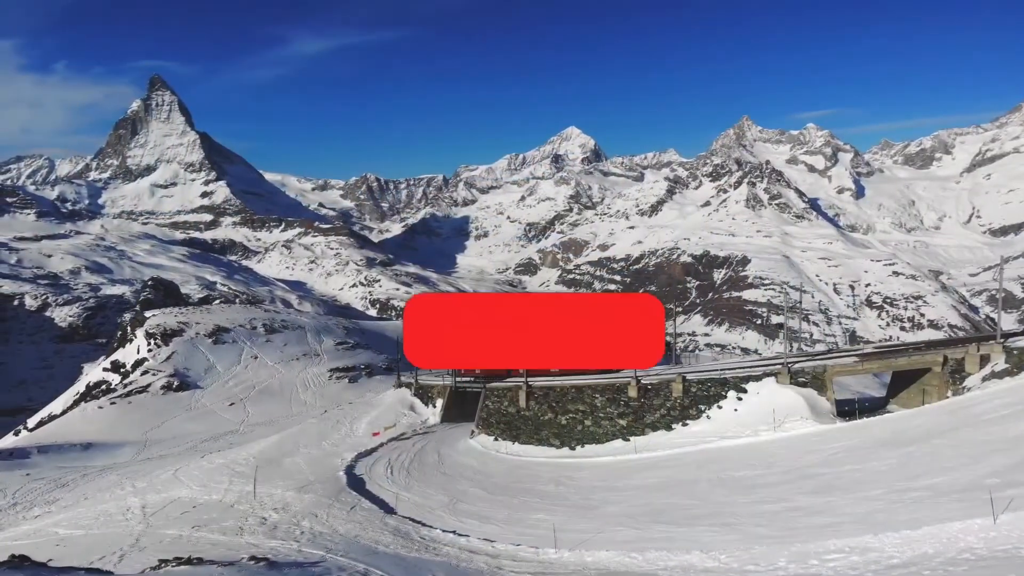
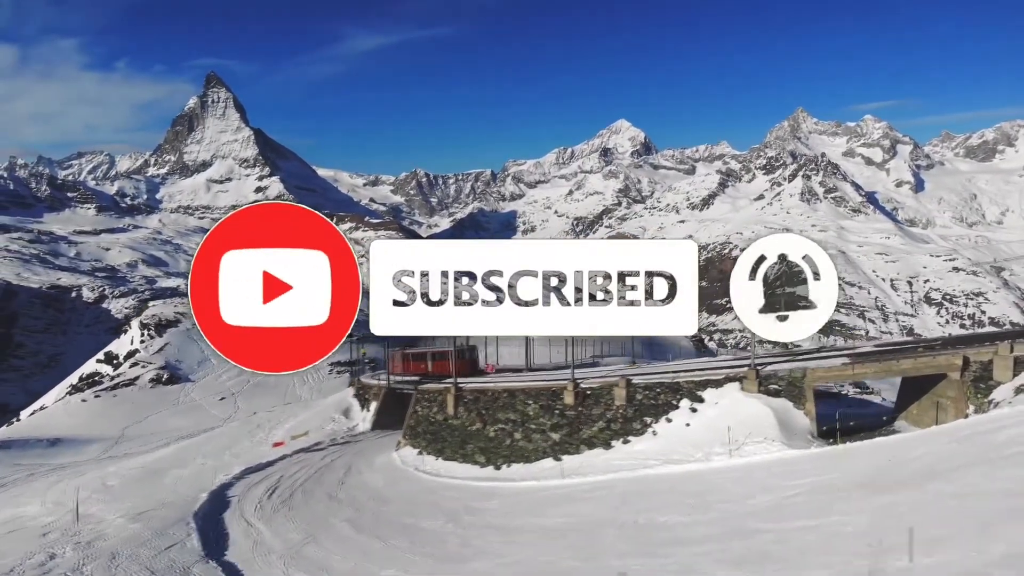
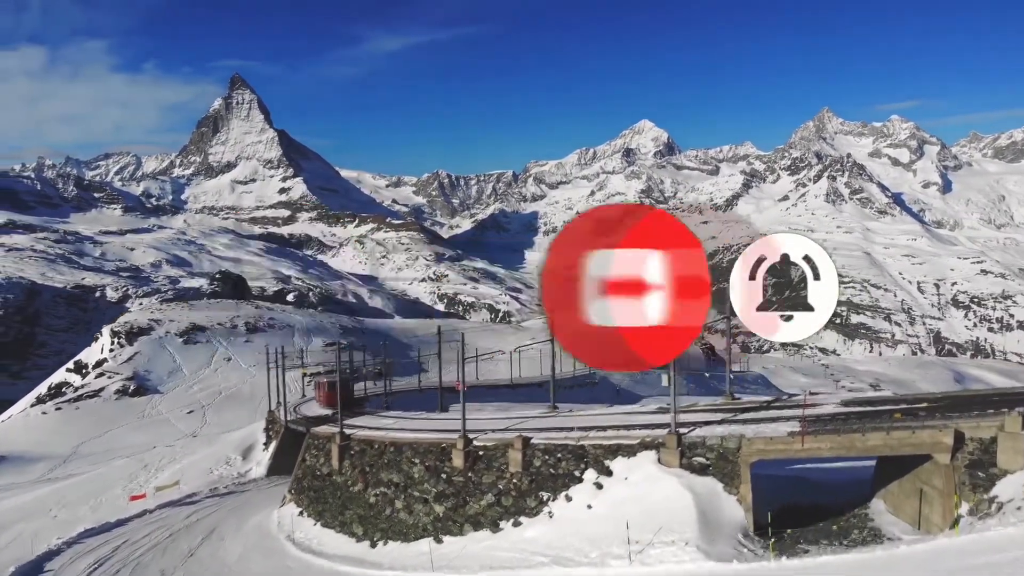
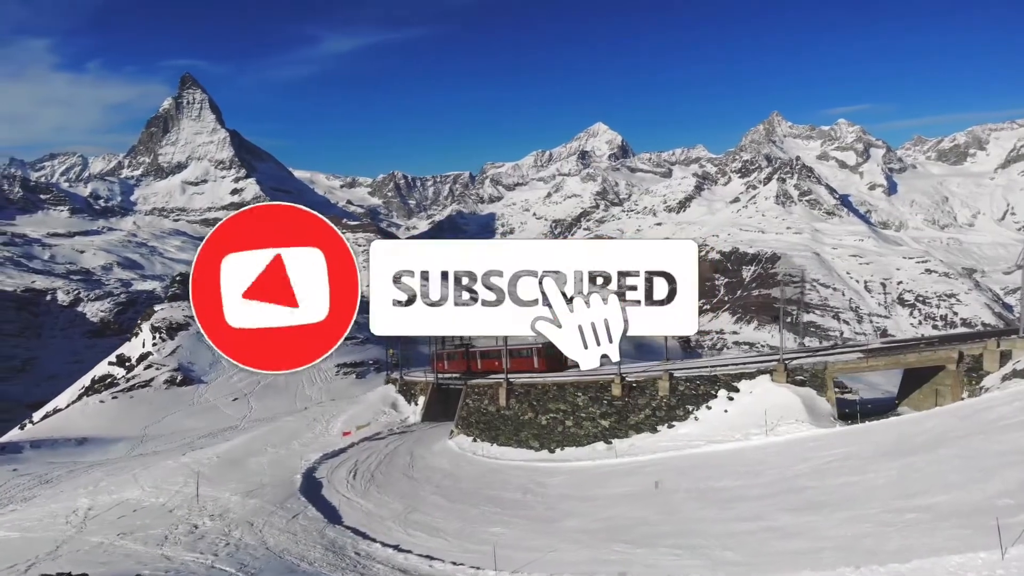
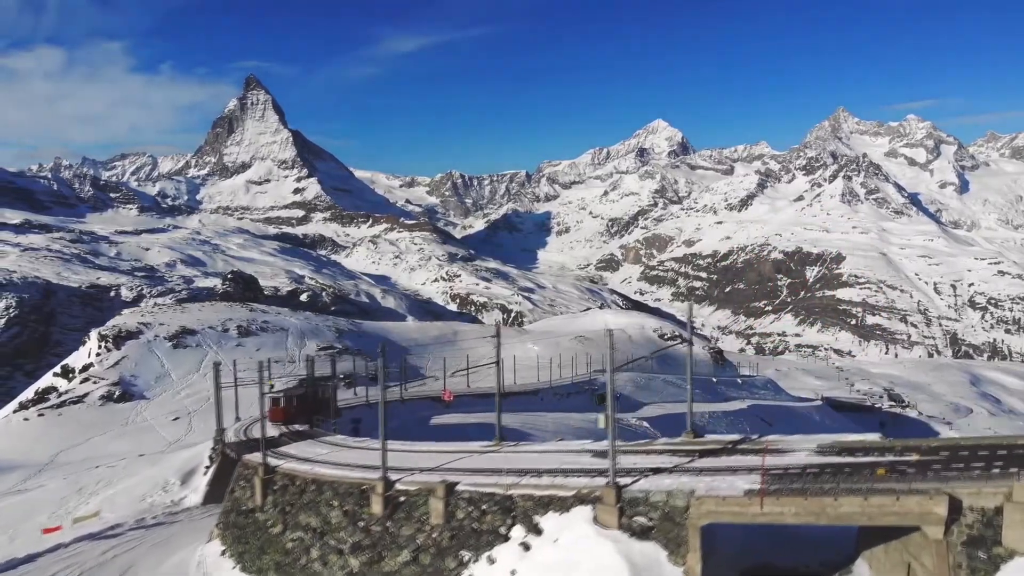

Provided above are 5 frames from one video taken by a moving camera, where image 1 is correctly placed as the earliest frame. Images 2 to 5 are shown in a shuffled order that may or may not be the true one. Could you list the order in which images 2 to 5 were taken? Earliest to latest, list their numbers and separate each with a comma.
4, 2, 3, 5
